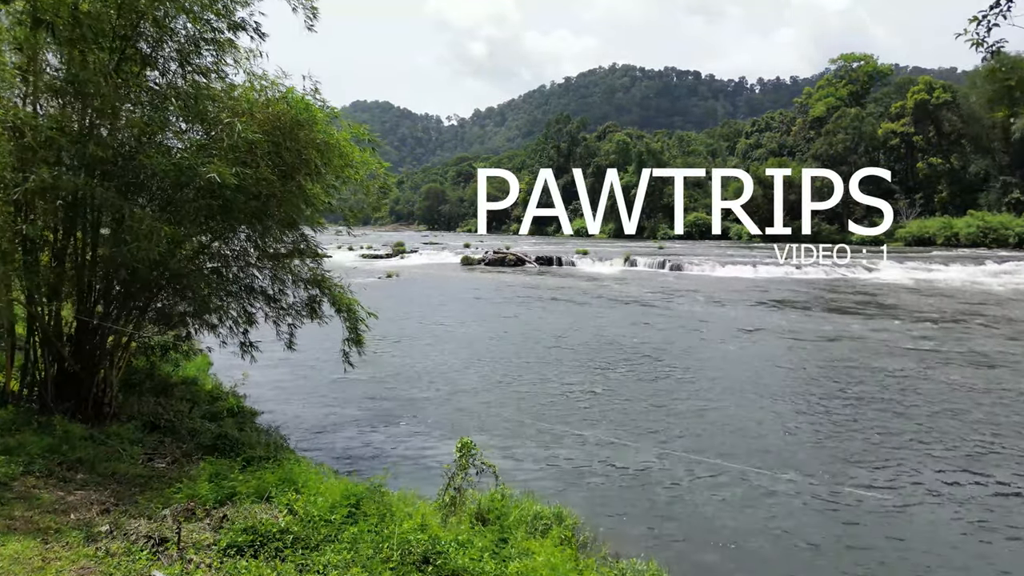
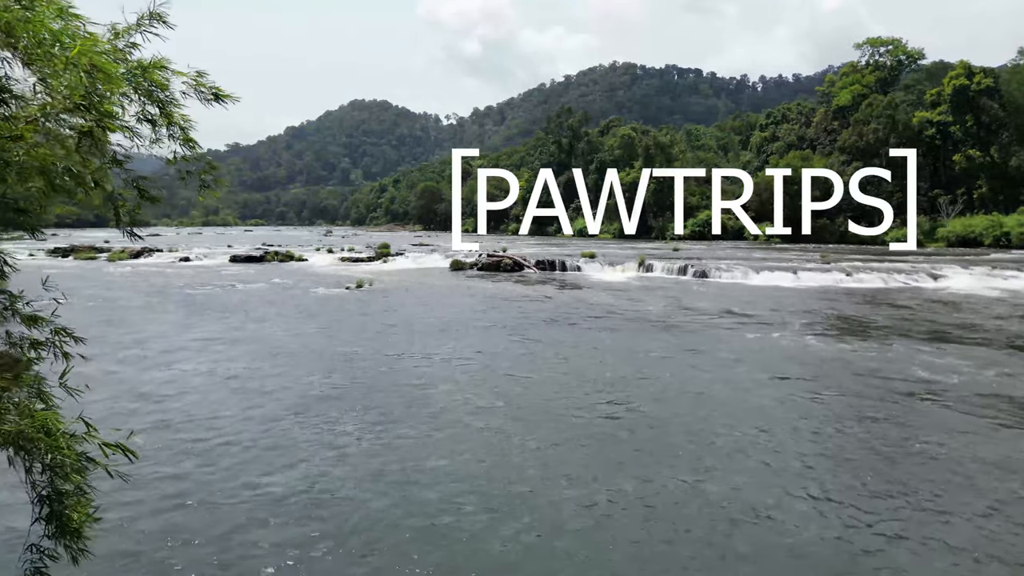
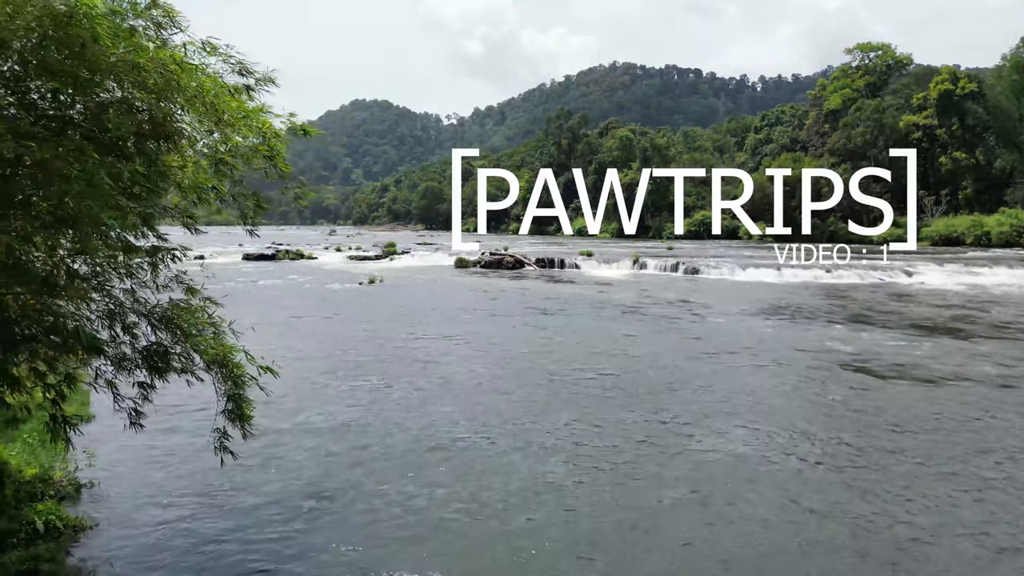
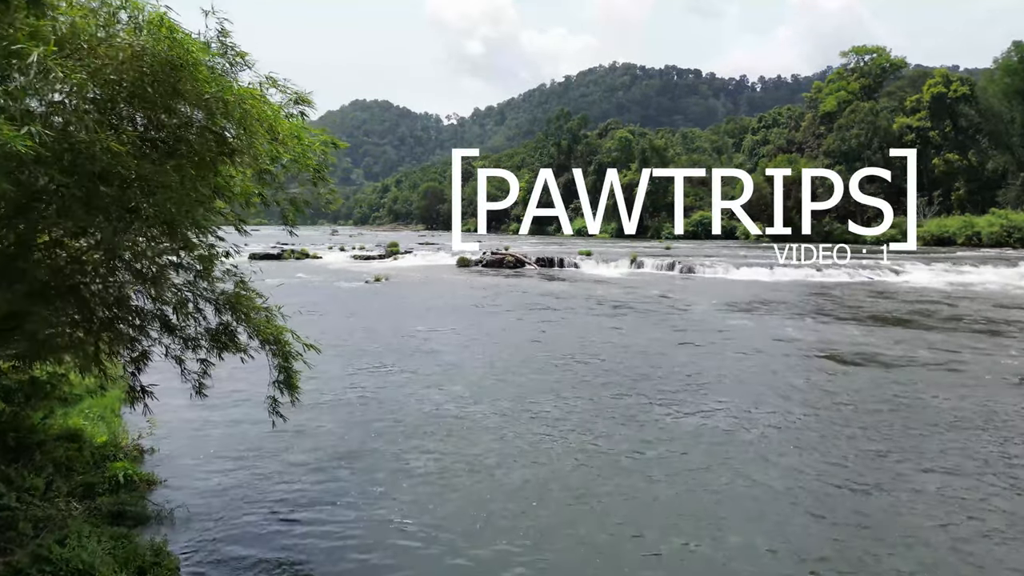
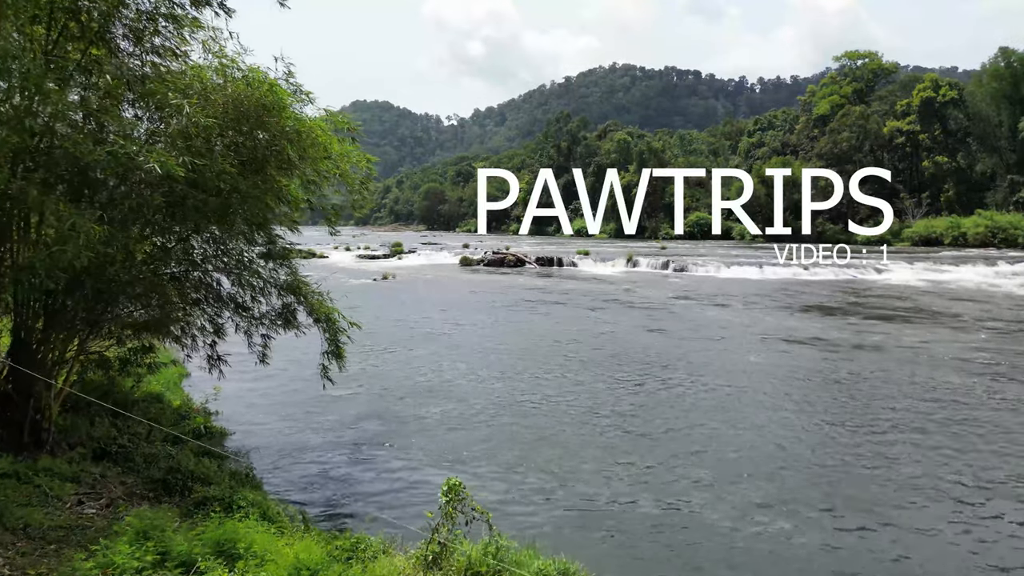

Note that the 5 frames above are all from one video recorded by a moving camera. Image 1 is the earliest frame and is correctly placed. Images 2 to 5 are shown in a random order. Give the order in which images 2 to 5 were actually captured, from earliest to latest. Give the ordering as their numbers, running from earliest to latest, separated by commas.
5, 4, 3, 2
